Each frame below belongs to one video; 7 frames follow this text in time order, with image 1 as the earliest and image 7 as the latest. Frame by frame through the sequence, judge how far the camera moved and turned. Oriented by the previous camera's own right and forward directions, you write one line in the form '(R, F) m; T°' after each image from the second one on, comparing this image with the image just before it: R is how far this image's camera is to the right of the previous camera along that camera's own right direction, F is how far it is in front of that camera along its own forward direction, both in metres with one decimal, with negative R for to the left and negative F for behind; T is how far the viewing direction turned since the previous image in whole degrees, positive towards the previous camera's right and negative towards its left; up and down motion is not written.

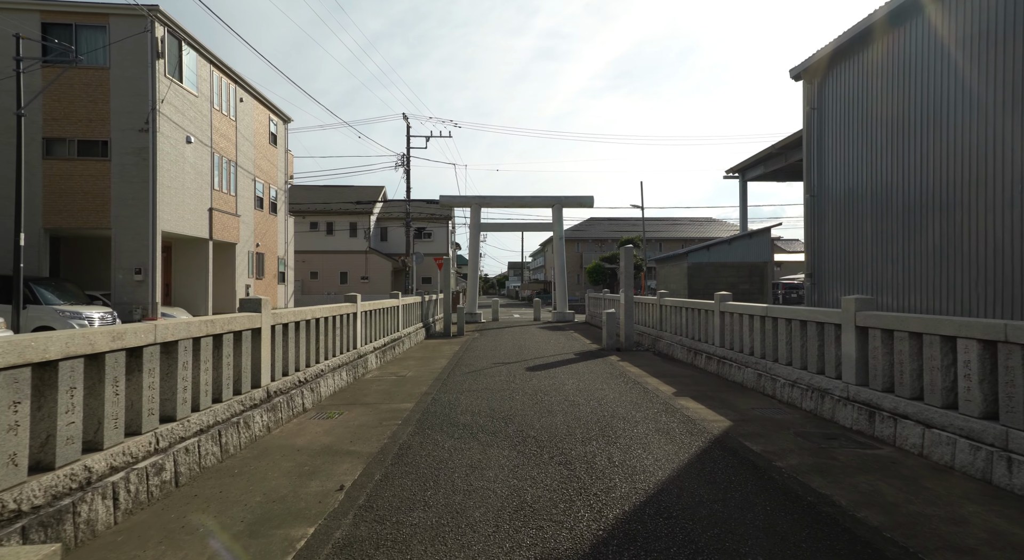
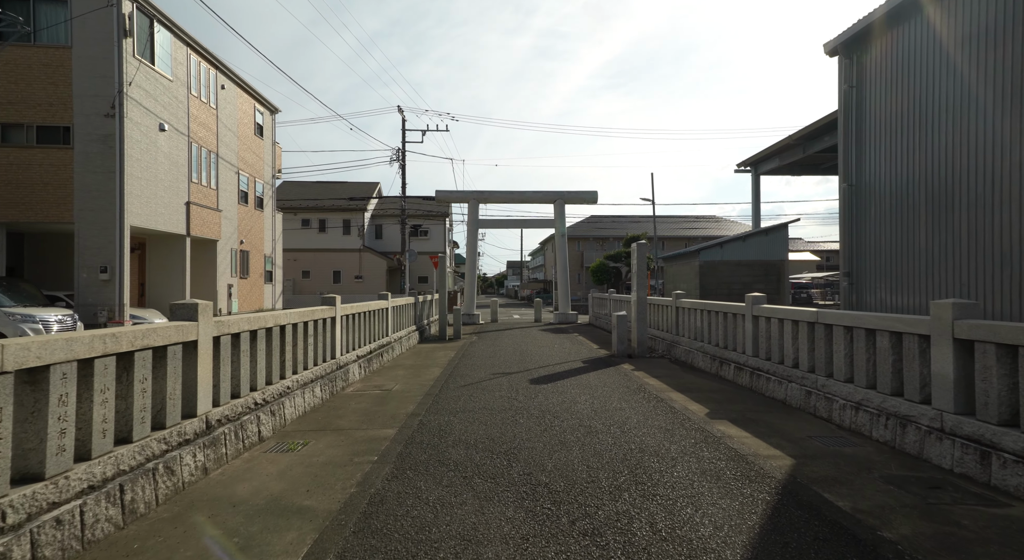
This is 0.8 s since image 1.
(0.0, +1.2) m; 0°
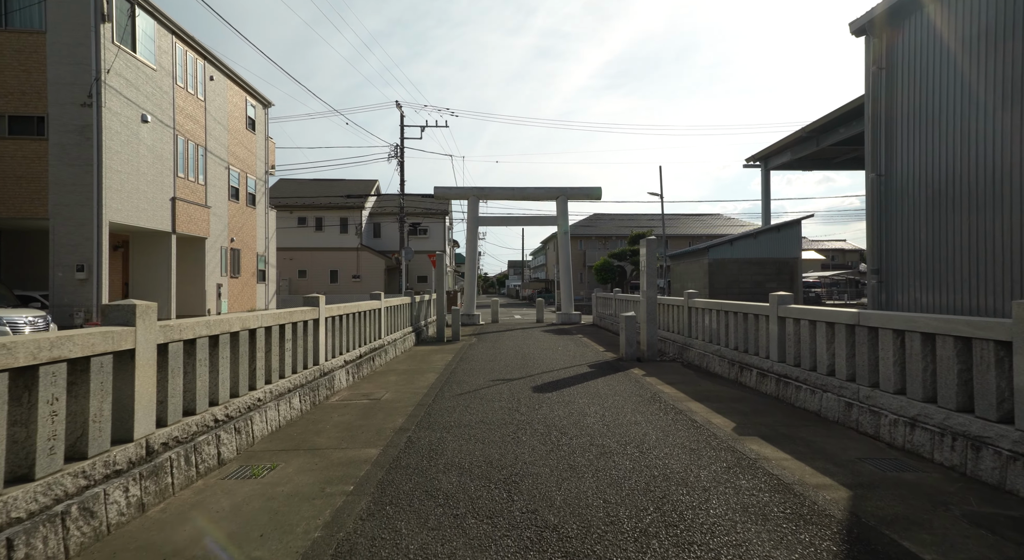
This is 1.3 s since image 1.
(0.0, +0.8) m; 0°
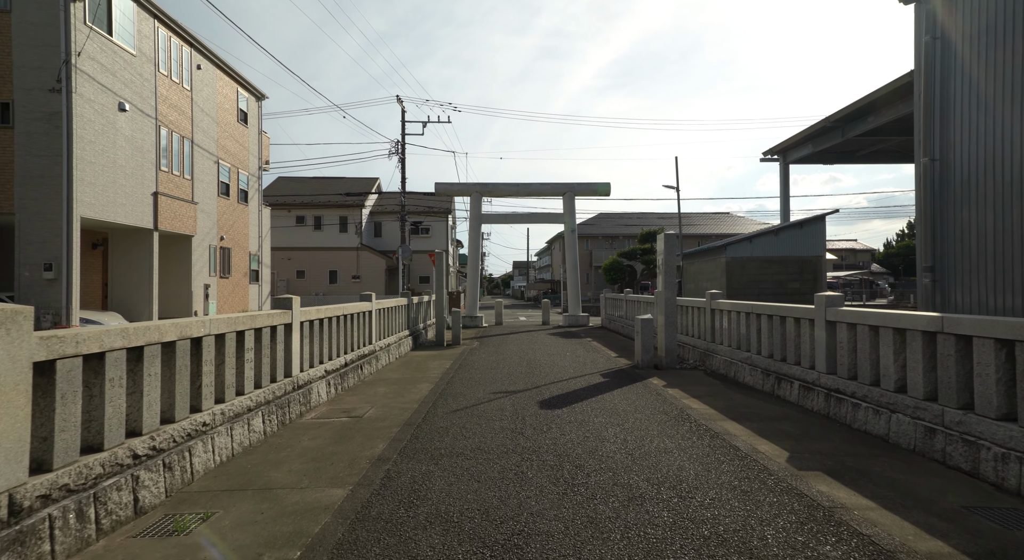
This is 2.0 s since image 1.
(0.0, +1.1) m; -1°
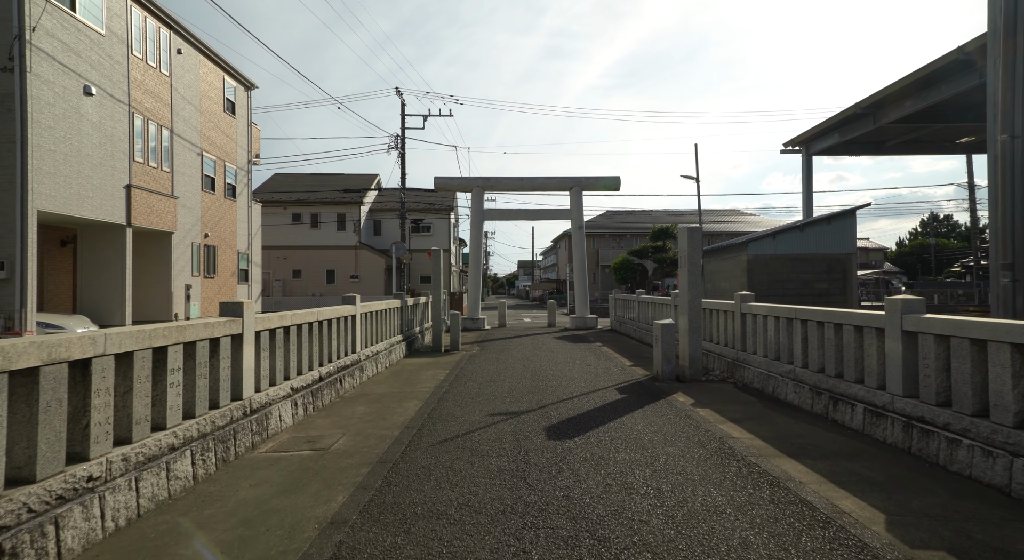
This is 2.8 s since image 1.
(0.0, +1.3) m; 0°
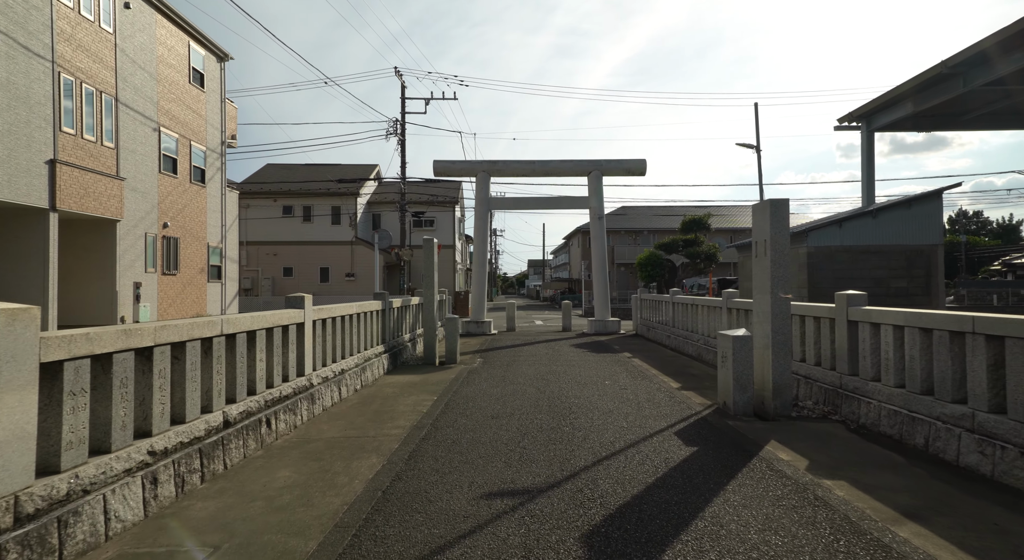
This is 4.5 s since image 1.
(0.0, +2.7) m; -1°
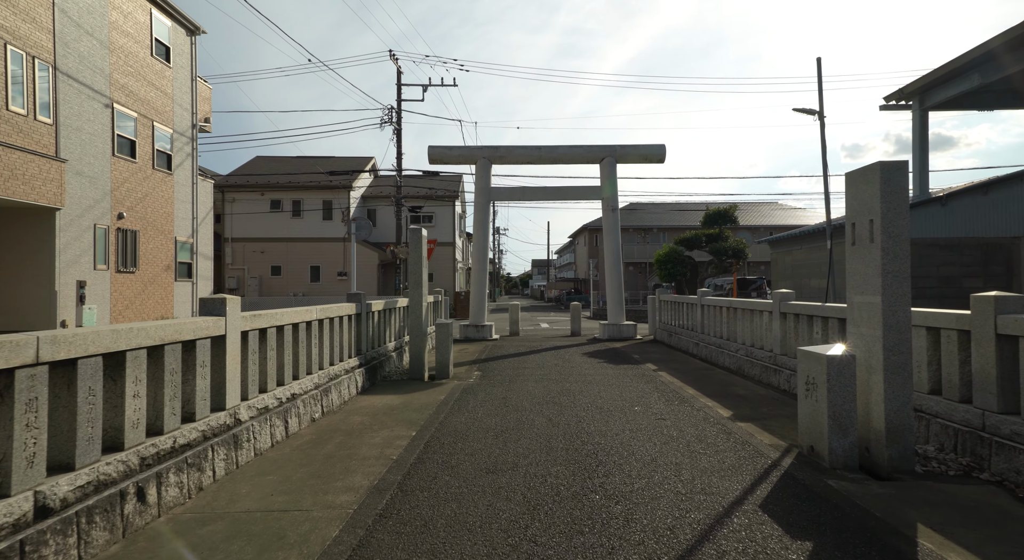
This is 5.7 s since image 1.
(0.0, +1.9) m; 0°
